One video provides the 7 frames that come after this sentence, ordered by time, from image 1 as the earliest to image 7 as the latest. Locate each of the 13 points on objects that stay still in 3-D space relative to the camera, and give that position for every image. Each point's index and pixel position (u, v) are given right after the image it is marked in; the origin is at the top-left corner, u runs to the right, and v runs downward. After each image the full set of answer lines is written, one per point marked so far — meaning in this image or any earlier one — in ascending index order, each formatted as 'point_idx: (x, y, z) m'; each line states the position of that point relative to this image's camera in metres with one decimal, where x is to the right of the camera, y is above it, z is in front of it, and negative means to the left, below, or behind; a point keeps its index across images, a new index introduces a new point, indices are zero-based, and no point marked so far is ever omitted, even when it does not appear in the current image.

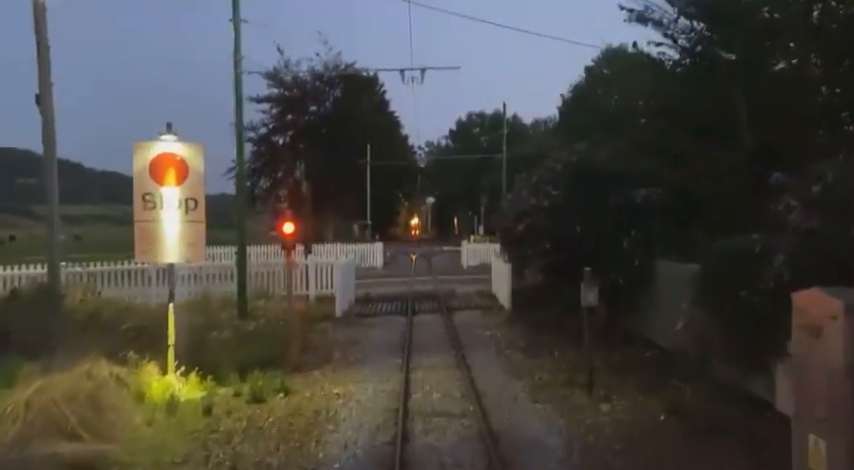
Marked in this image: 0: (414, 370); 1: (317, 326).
0: (-0.2, -2.3, +11.9) m
1: (-2.8, -2.2, +17.3) m
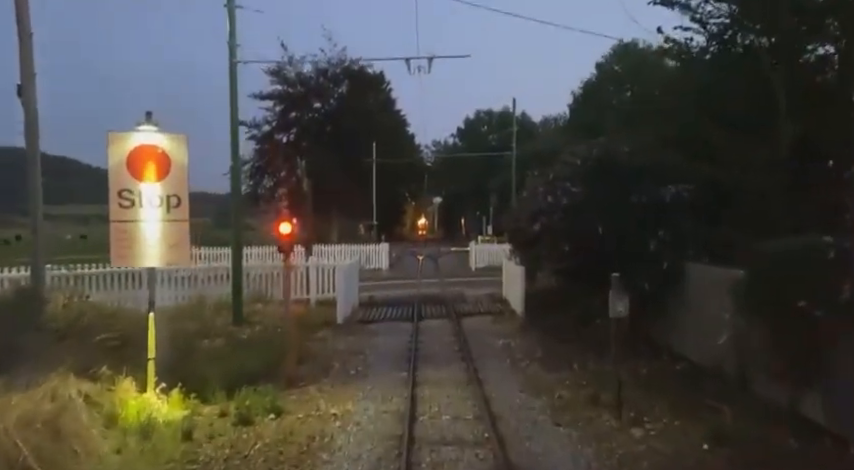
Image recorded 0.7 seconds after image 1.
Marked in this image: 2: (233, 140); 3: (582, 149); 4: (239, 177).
0: (-0.1, -2.3, +10.8) m
1: (-2.6, -2.3, +16.2) m
2: (-4.7, +2.4, +16.9) m
3: (+3.3, +1.8, +14.5) m
4: (-4.5, +1.4, +16.6) m
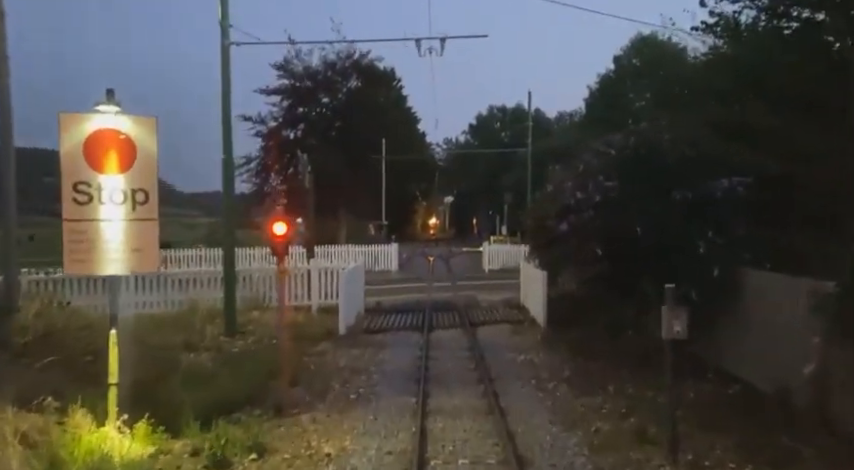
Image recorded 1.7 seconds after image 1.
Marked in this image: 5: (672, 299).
0: (+0.1, -2.4, +9.1) m
1: (-2.3, -2.3, +14.6) m
2: (-4.4, +2.4, +15.3) m
3: (+3.6, +1.8, +12.8) m
4: (-4.2, +1.4, +15.1) m
5: (+2.7, -0.7, +7.6) m
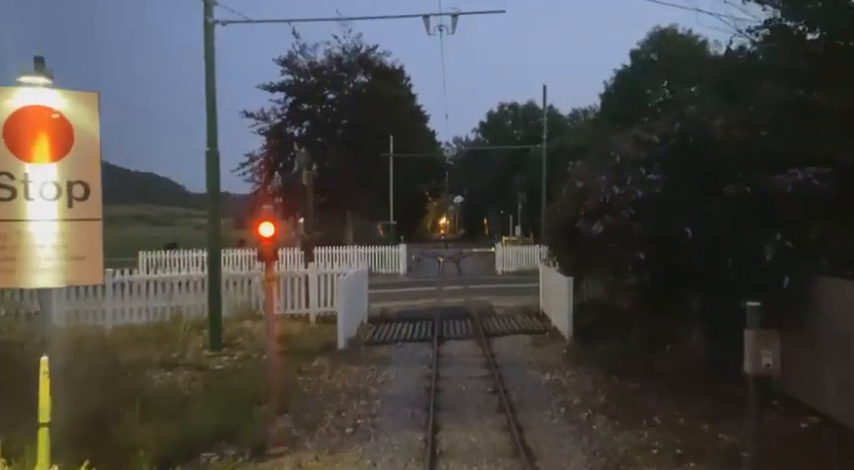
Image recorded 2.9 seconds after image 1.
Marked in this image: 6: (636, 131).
0: (+0.2, -2.4, +7.4) m
1: (-2.2, -2.3, +12.8) m
2: (-4.3, +2.3, +13.6) m
3: (+3.7, +1.8, +11.0) m
4: (-4.0, +1.4, +13.4) m
5: (+2.8, -0.7, +5.8) m
6: (+3.6, +1.8, +11.8) m
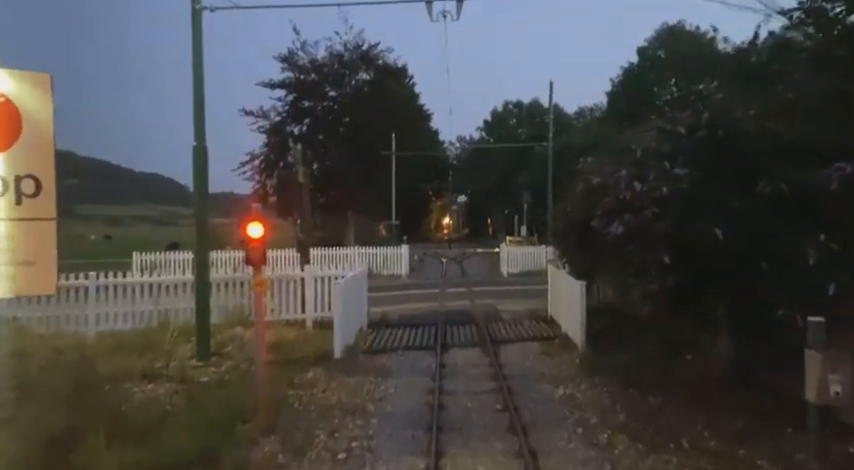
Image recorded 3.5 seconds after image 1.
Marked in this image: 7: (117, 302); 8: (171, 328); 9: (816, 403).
0: (+0.2, -2.4, +6.5) m
1: (-2.1, -2.3, +11.9) m
2: (-4.2, +2.3, +12.7) m
3: (+3.8, +1.7, +10.1) m
4: (-4.0, +1.3, +12.5) m
5: (+2.8, -0.8, +4.9) m
6: (+3.6, +1.7, +10.8) m
7: (-6.6, -1.4, +14.8) m
8: (-5.3, -1.9, +14.4) m
9: (+2.7, -1.2, +4.8) m
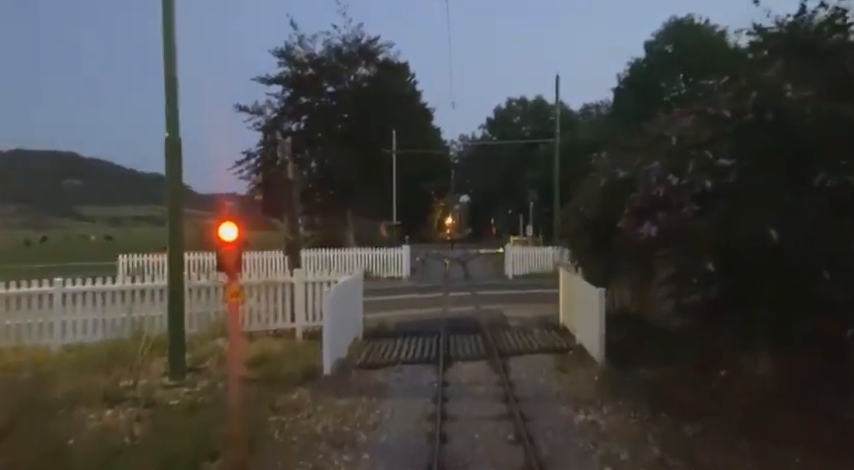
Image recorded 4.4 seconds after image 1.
0: (+0.2, -2.5, +5.1) m
1: (-2.1, -2.4, +10.6) m
2: (-4.2, +2.3, +11.3) m
3: (+3.8, +1.7, +8.7) m
4: (-4.0, +1.3, +11.1) m
5: (+2.8, -0.8, +3.5) m
6: (+3.6, +1.7, +9.5) m
7: (-6.6, -1.5, +13.4) m
8: (-5.3, -2.0, +13.0) m
9: (+2.6, -1.2, +3.4) m
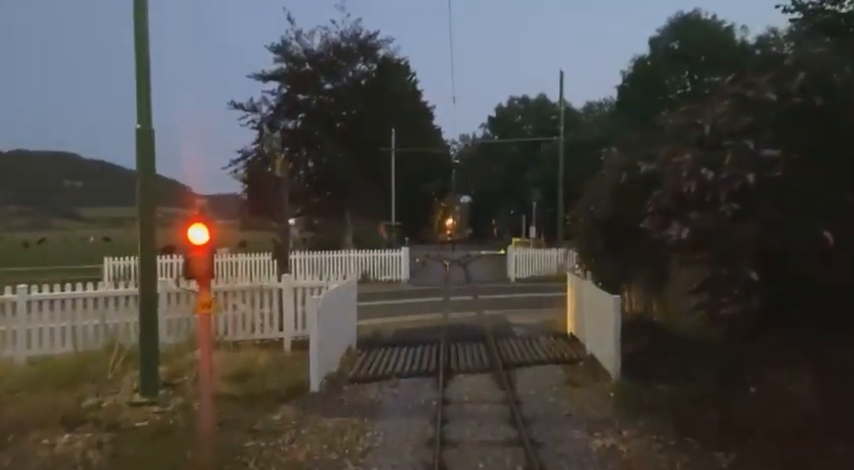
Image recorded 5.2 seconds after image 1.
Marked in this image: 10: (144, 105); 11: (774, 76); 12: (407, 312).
0: (+0.2, -2.5, +4.0) m
1: (-2.1, -2.4, +9.5) m
2: (-4.2, +2.2, +10.3) m
3: (+3.7, +1.7, +7.6) m
4: (-4.0, +1.3, +10.1) m
5: (+2.7, -0.8, +2.4) m
6: (+3.6, +1.7, +8.4) m
7: (-6.6, -1.5, +12.4) m
8: (-5.3, -2.0, +12.0) m
9: (+2.6, -1.2, +2.3) m
10: (-4.1, +1.9, +10.2) m
11: (+3.8, +1.8, +7.8) m
12: (-0.6, -2.2, +19.9) m
